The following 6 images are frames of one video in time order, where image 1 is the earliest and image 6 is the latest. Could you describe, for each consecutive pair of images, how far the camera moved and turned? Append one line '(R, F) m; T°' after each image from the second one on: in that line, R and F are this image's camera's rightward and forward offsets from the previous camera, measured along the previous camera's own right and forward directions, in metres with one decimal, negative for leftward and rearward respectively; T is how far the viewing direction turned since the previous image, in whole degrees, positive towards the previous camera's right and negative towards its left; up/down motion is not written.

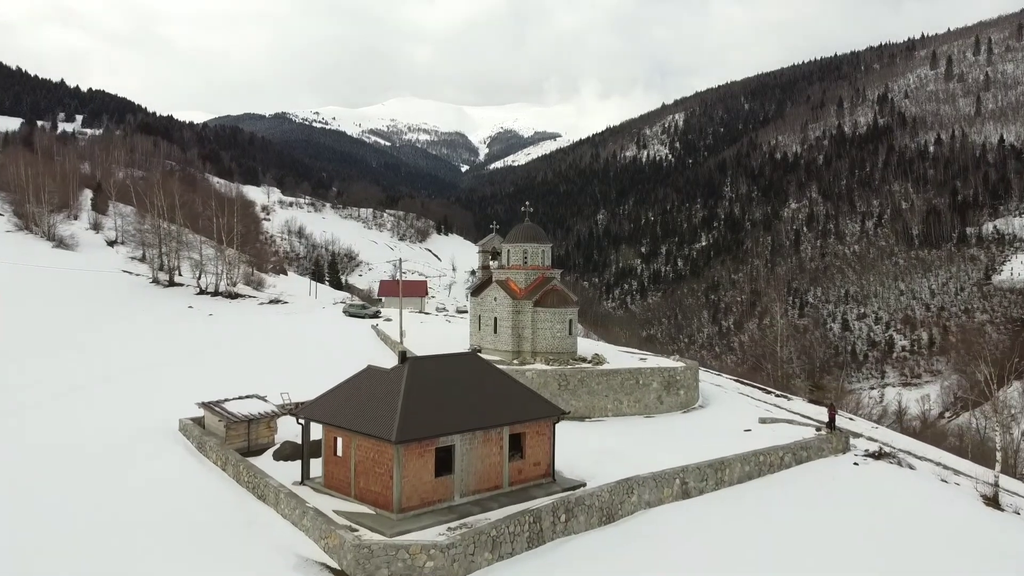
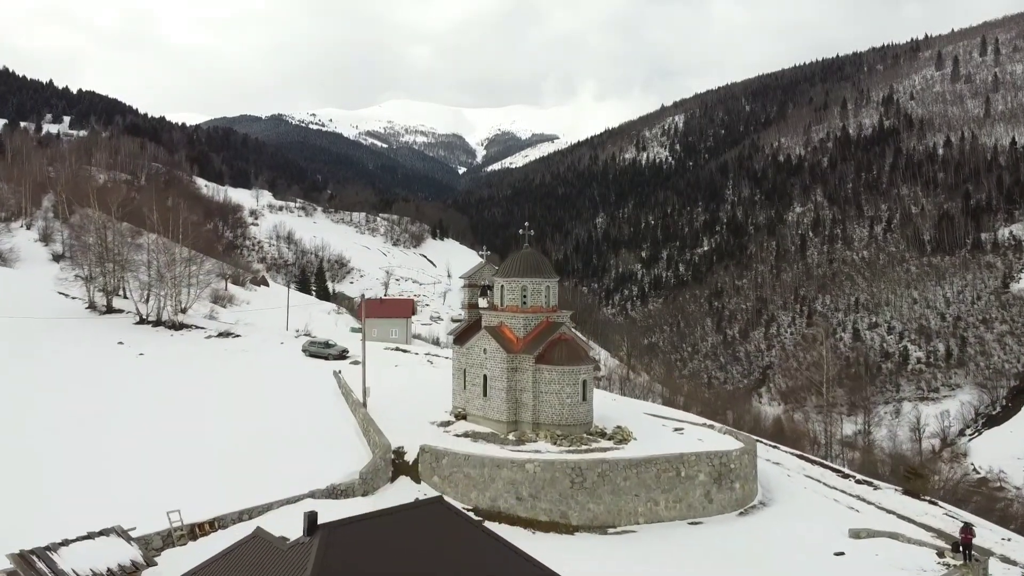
(0.0, +3.0) m; 0°
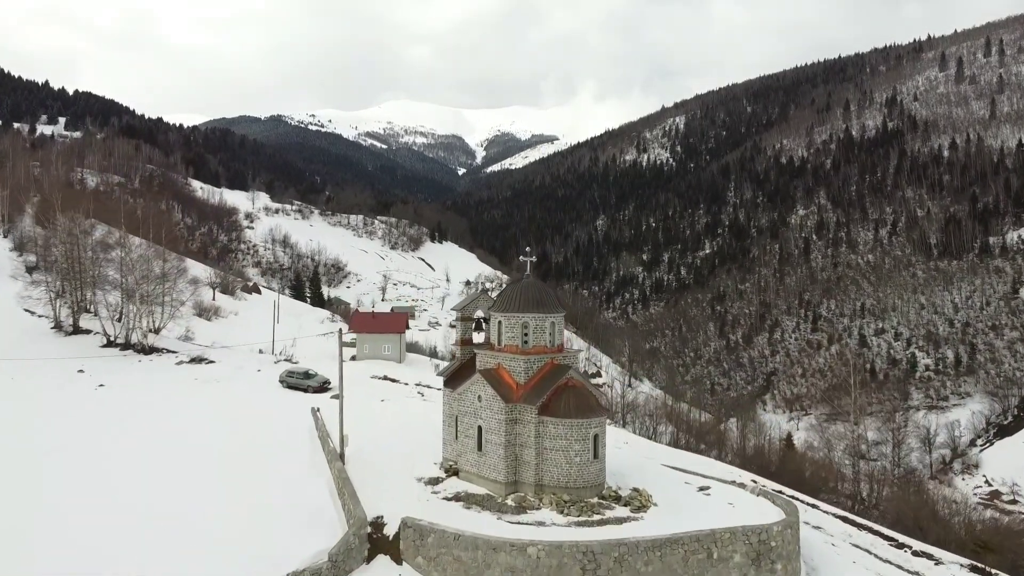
(0.0, +1.3) m; 0°
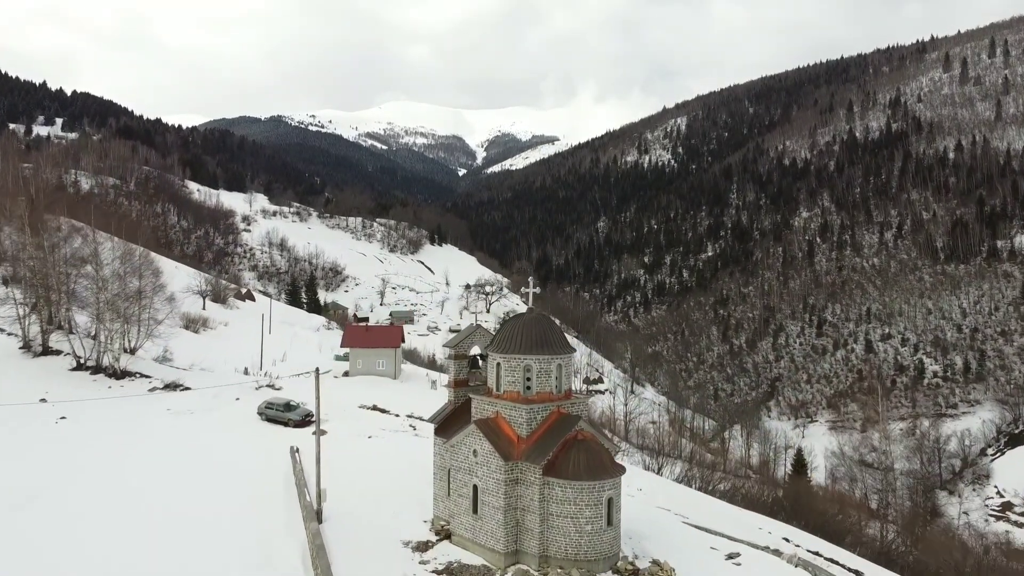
(0.0, +1.1) m; 0°
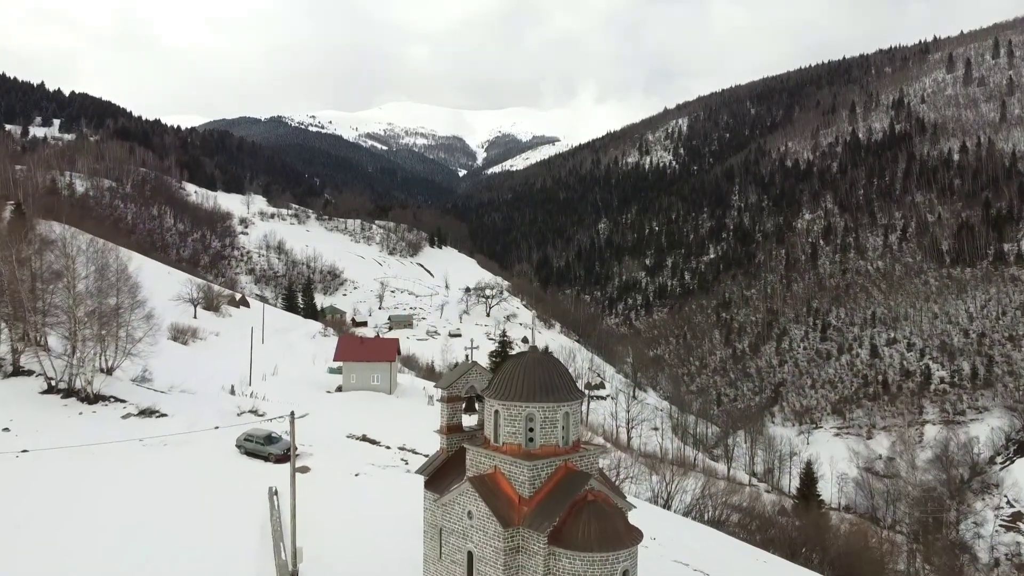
(0.0, +0.9) m; 0°
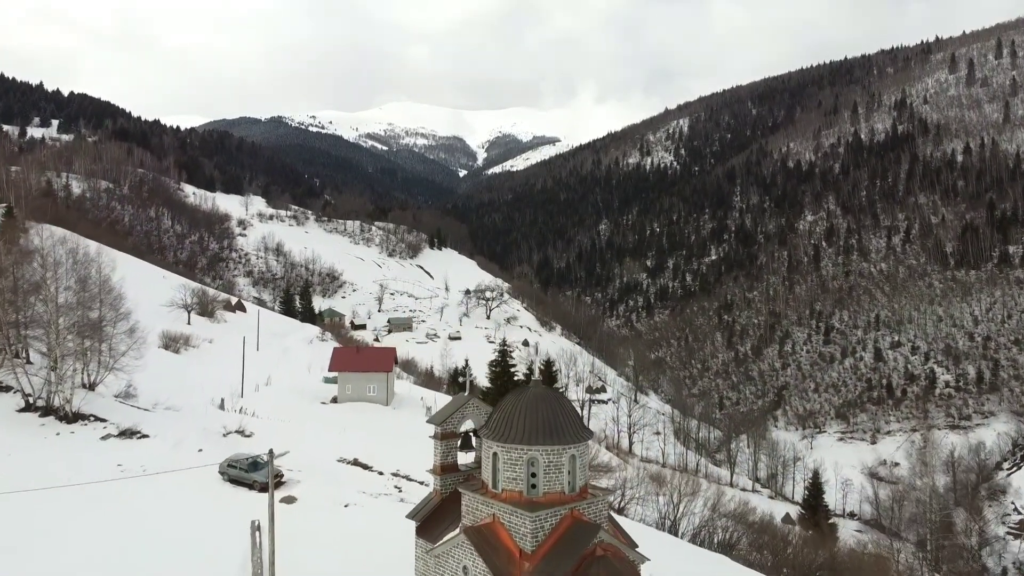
(0.0, +0.6) m; 0°
